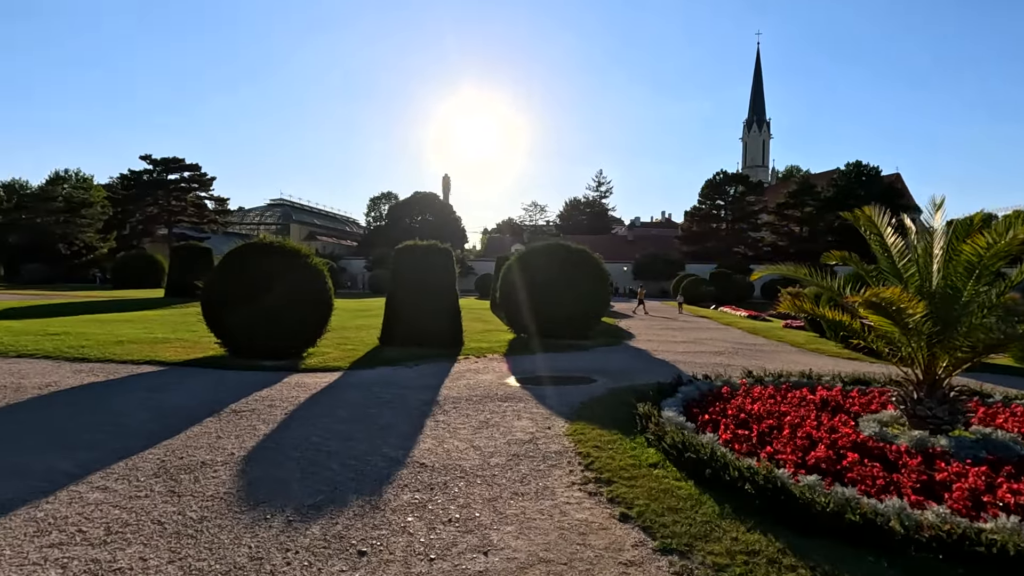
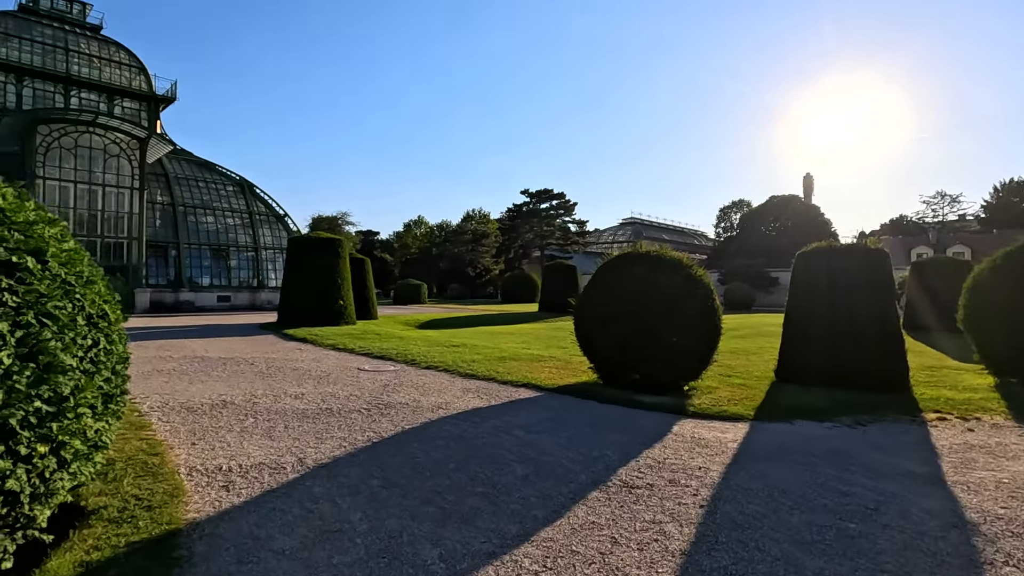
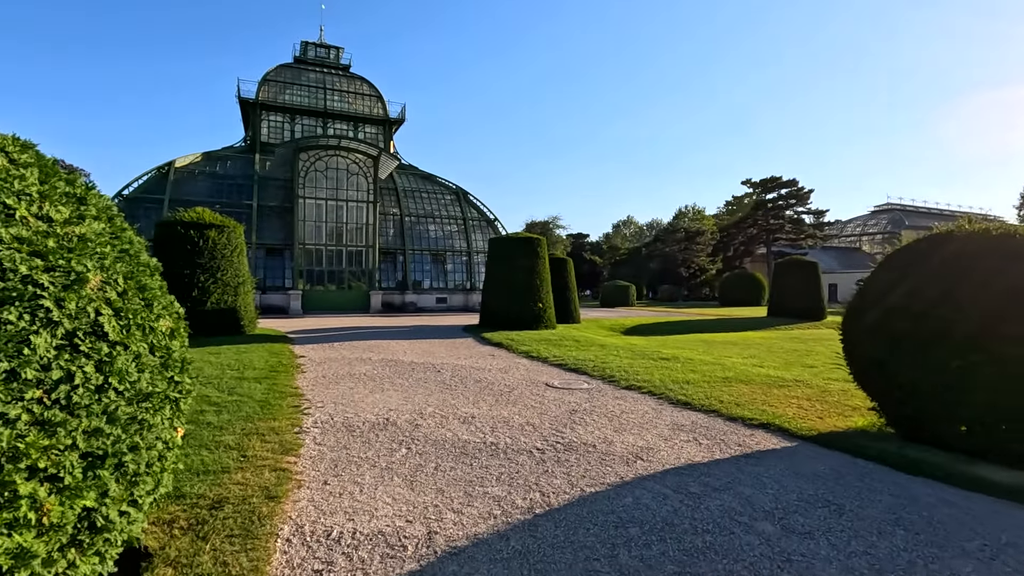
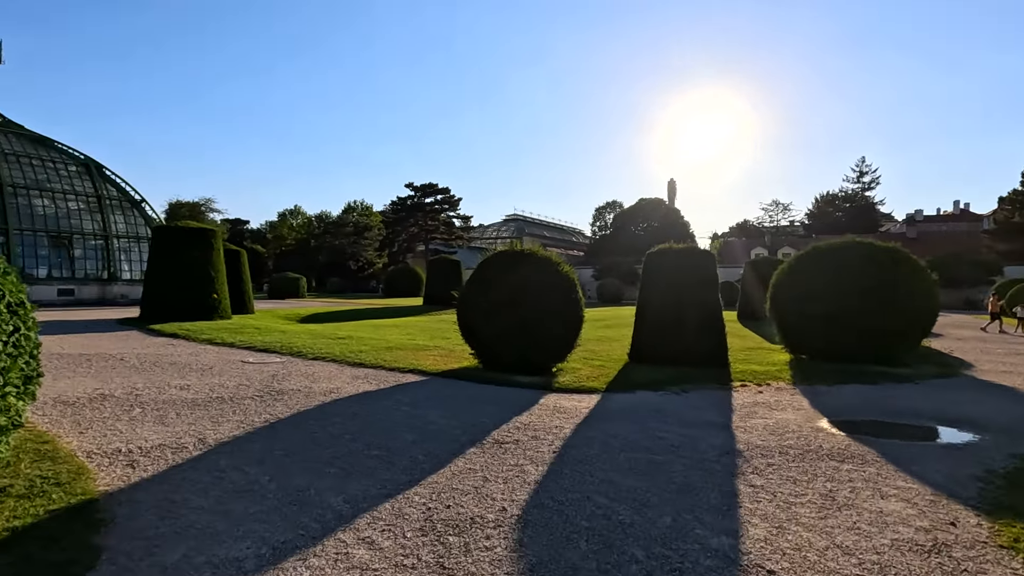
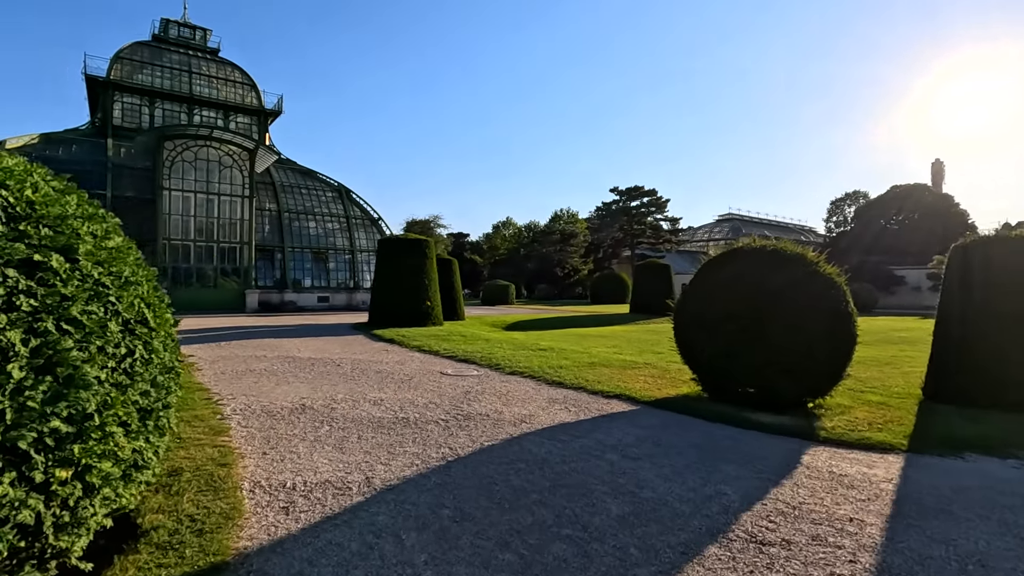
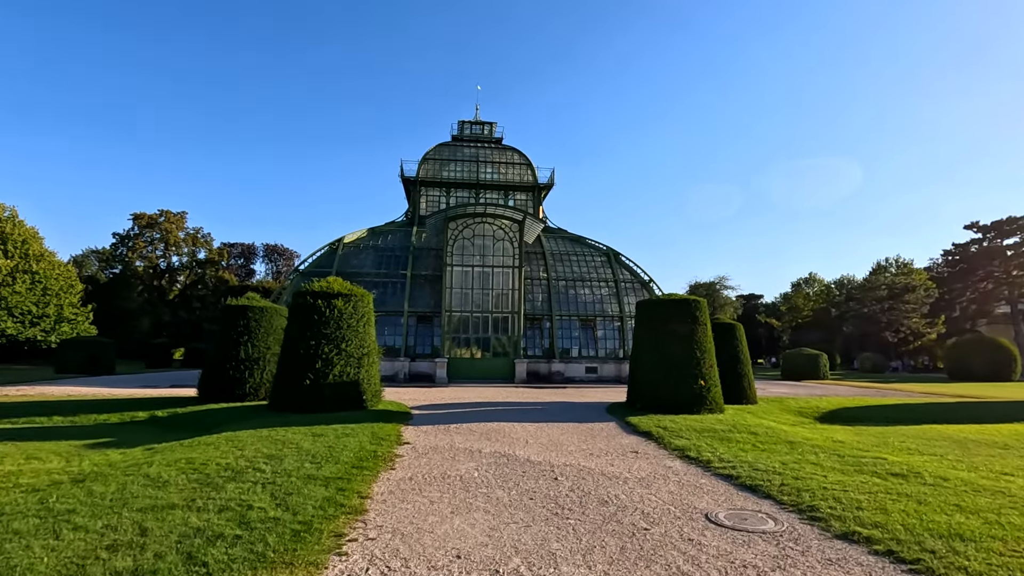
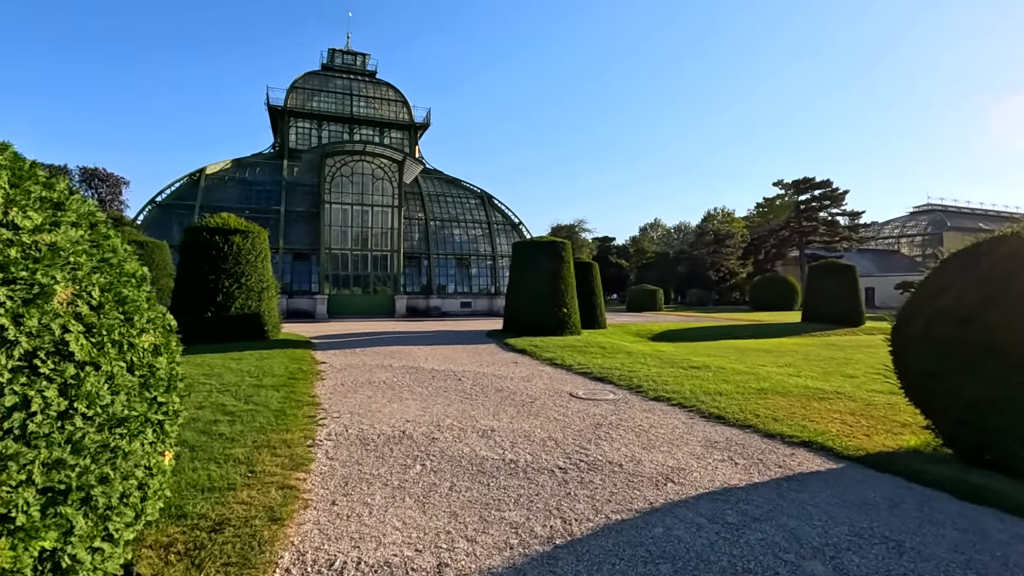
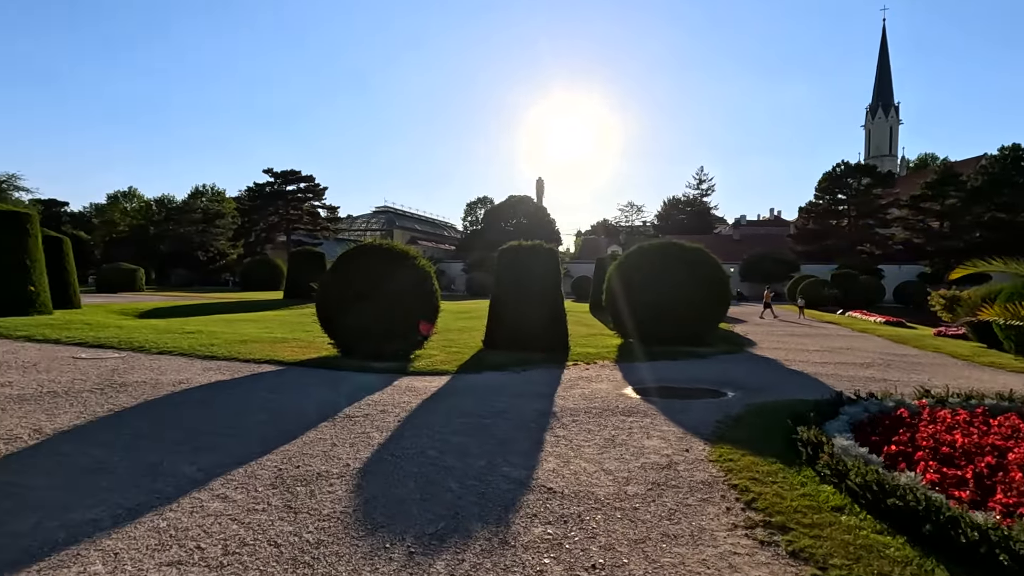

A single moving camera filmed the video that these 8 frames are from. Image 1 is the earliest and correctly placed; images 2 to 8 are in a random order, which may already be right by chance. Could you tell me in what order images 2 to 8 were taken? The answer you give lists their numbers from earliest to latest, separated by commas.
8, 4, 2, 5, 3, 7, 6
